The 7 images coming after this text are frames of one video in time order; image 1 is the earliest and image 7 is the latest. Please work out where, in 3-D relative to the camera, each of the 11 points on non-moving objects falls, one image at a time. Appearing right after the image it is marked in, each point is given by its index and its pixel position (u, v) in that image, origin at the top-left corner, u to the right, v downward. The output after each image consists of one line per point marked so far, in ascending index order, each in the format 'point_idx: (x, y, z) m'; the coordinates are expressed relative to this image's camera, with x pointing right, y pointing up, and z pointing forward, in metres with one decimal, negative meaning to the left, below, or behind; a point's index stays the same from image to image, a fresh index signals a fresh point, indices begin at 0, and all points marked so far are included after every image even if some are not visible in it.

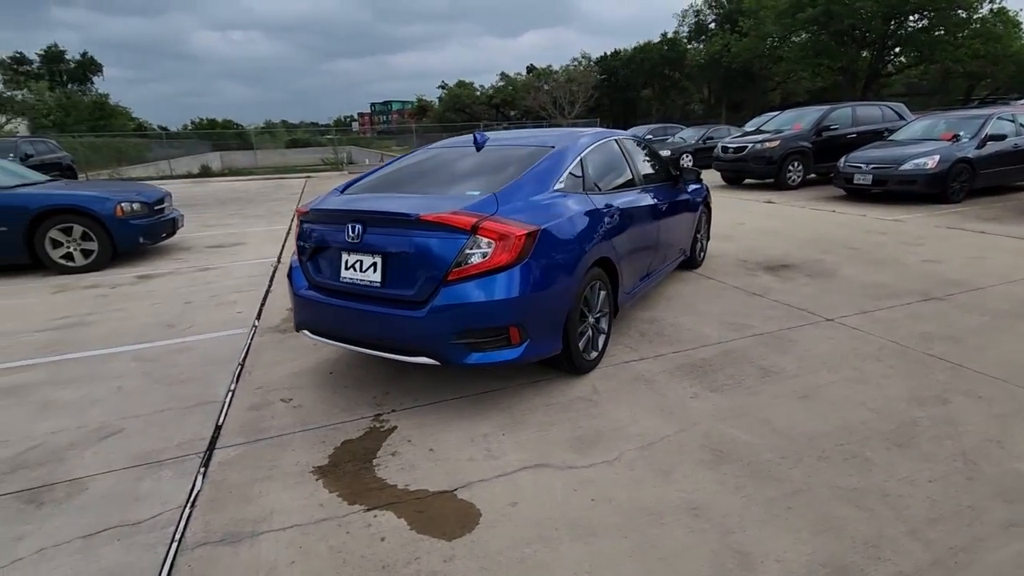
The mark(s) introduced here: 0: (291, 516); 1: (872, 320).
0: (-1.0, -1.0, +2.4) m
1: (+3.0, -0.3, +4.5) m
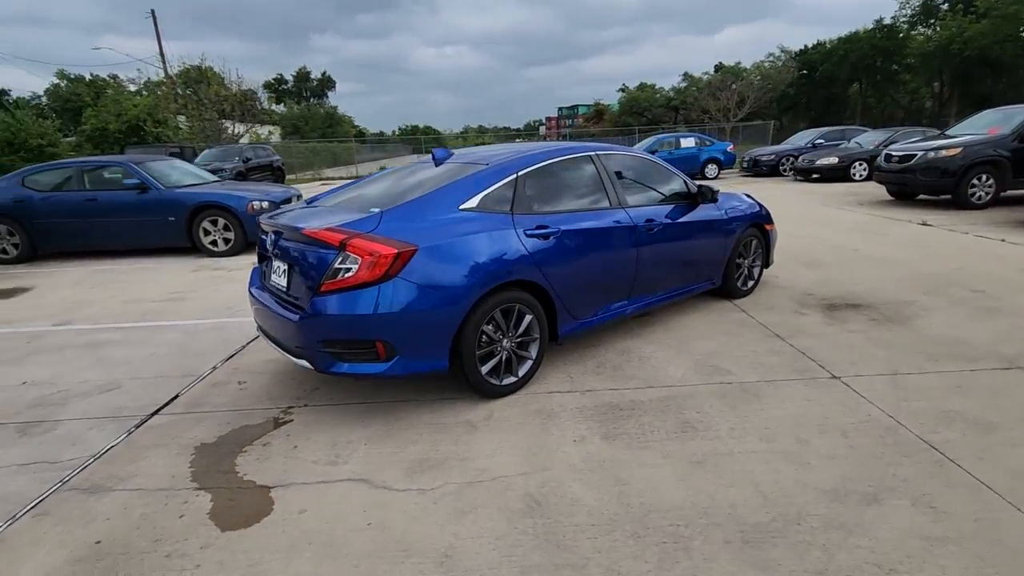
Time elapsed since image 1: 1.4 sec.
0: (-2.0, -1.0, +2.9) m
1: (+2.5, -0.6, +3.5) m
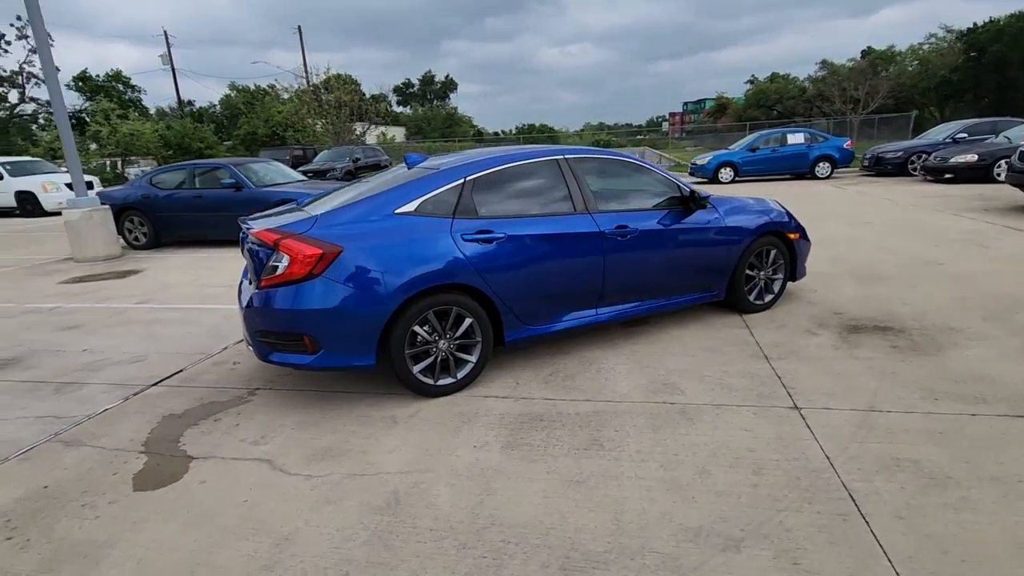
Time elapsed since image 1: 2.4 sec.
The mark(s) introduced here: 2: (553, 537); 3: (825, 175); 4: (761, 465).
0: (-2.5, -1.0, +3.4) m
1: (+2.0, -0.8, +3.1) m
2: (+0.2, -1.1, +2.3) m
3: (+10.6, +3.8, +18.2) m
4: (+1.3, -0.9, +2.7) m
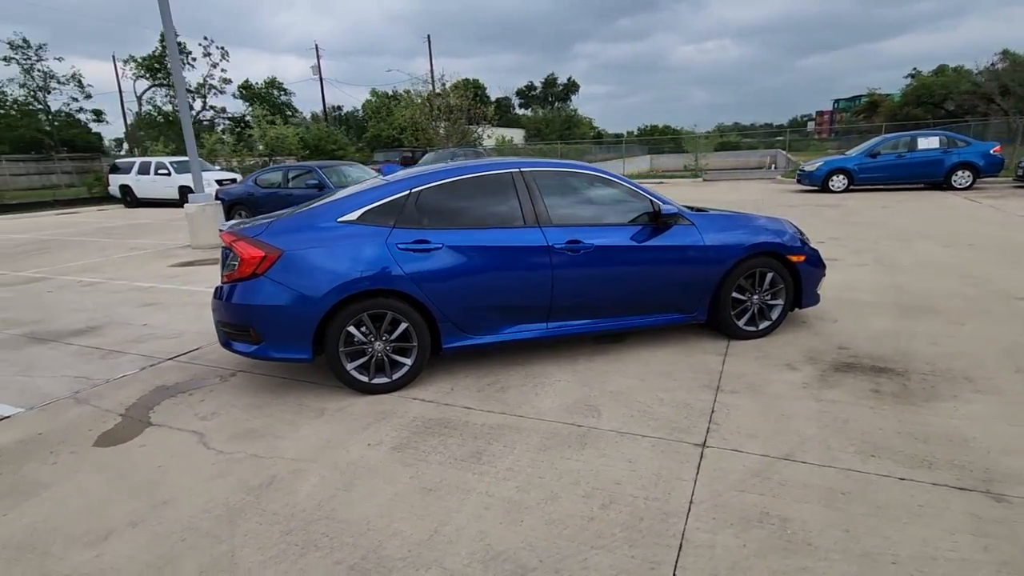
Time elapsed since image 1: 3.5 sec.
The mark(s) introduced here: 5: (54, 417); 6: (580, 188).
0: (-3.1, -0.9, +4.1) m
1: (+1.3, -1.0, +2.8) m
2: (-0.7, -1.1, +2.5) m
3: (+13.2, +3.0, +15.7) m
4: (+0.5, -1.0, +2.6) m
5: (-3.3, -0.9, +3.9) m
6: (+0.6, +0.8, +4.3) m
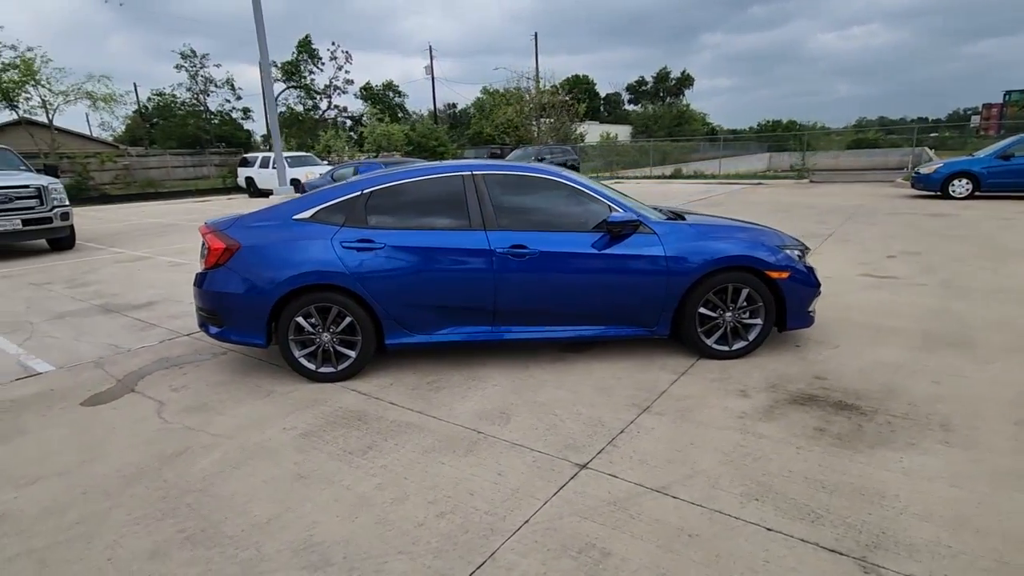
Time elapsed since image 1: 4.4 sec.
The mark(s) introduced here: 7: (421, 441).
0: (-3.5, -0.7, +4.7) m
1: (+0.5, -1.0, +2.6) m
2: (-1.5, -1.1, +2.7) m
3: (+15.0, +2.3, +12.9) m
4: (-0.3, -1.1, +2.6) m
5: (-3.8, -0.8, +4.6) m
6: (+0.2, +0.8, +4.2) m
7: (-0.6, -0.9, +3.3) m
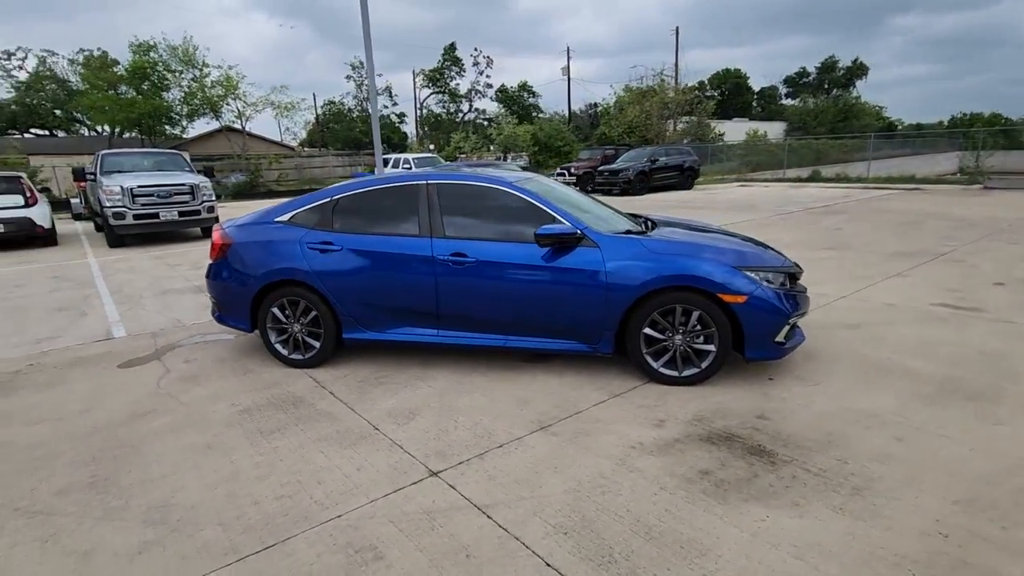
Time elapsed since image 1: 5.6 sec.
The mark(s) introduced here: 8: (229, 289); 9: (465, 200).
0: (-3.7, -0.5, +5.7) m
1: (-0.4, -1.1, +2.7) m
2: (-2.3, -1.1, +3.2) m
3: (+16.3, +1.2, +9.0) m
4: (-1.2, -1.1, +2.9) m
5: (-4.0, -0.6, +5.6) m
6: (-0.2, +0.7, +4.3) m
7: (-1.3, -0.9, +3.5) m
8: (-2.4, 0.0, +4.7) m
9: (-0.3, +0.7, +4.3) m
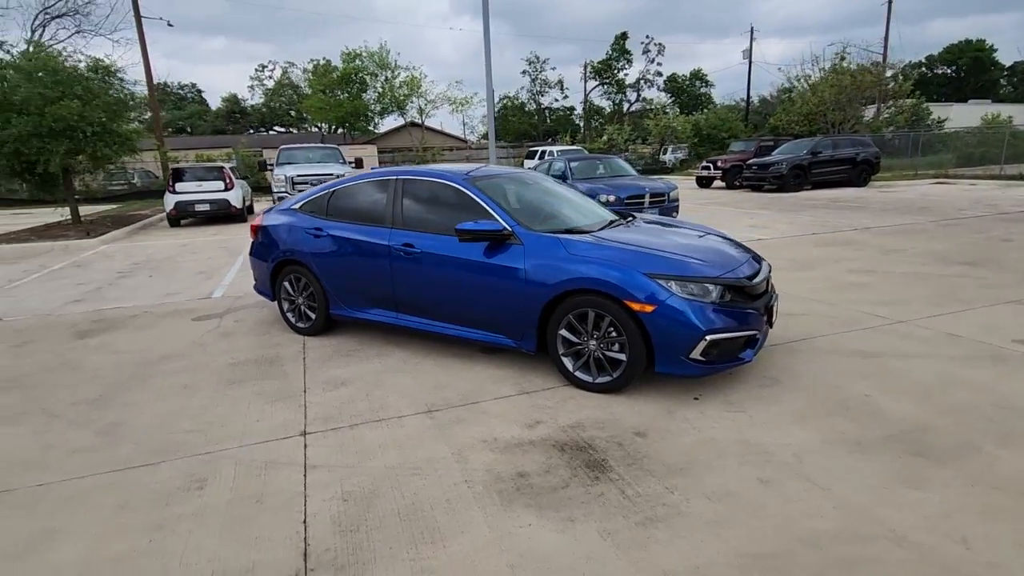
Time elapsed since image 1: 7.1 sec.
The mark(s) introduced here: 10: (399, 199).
0: (-3.6, -0.2, +7.0) m
1: (-1.4, -1.0, +3.1) m
2: (-3.0, -0.8, +4.2) m
3: (+16.6, +0.1, +3.9) m
4: (-2.1, -0.9, +3.5) m
5: (-3.9, -0.2, +7.0) m
6: (-0.5, +0.8, +4.5) m
7: (-1.9, -0.8, +4.2) m
8: (-2.6, +0.2, +5.6) m
9: (-0.7, +0.8, +4.6) m
10: (-0.9, +0.8, +4.7) m
